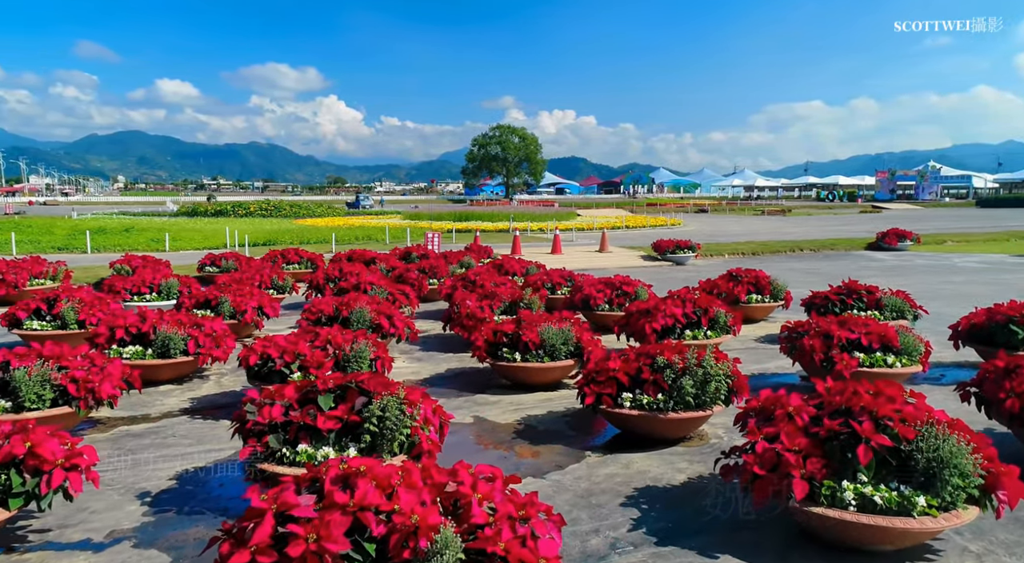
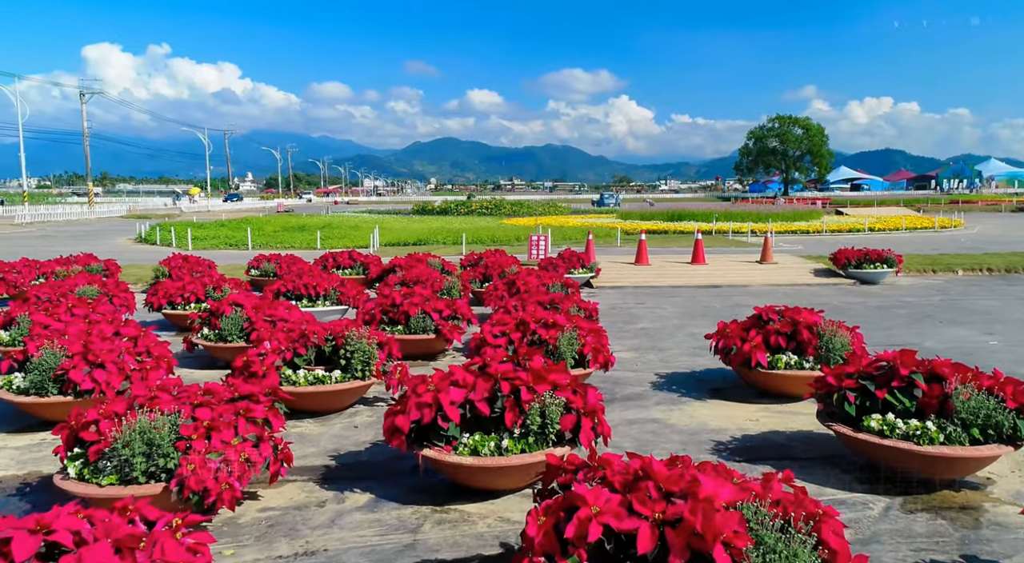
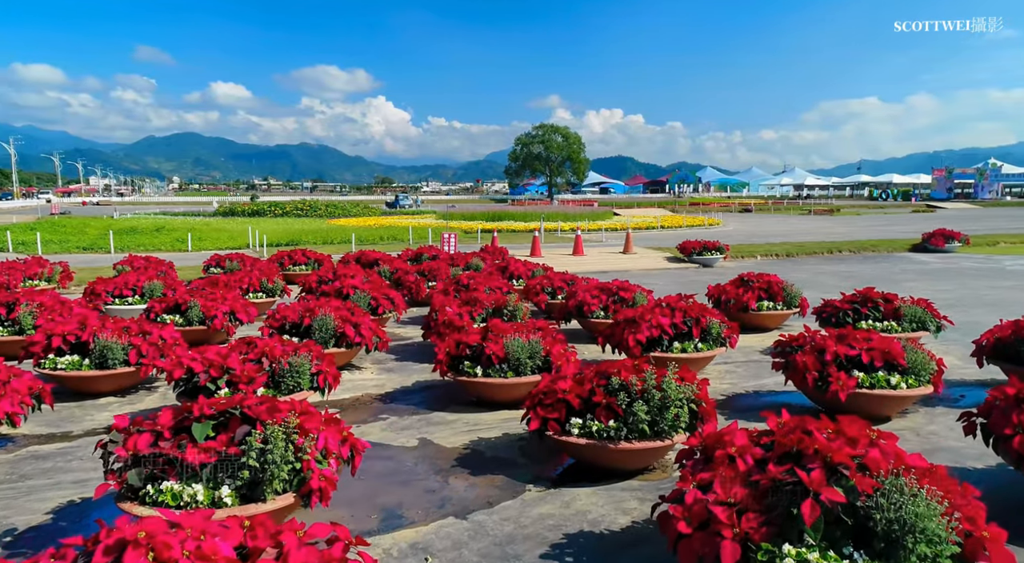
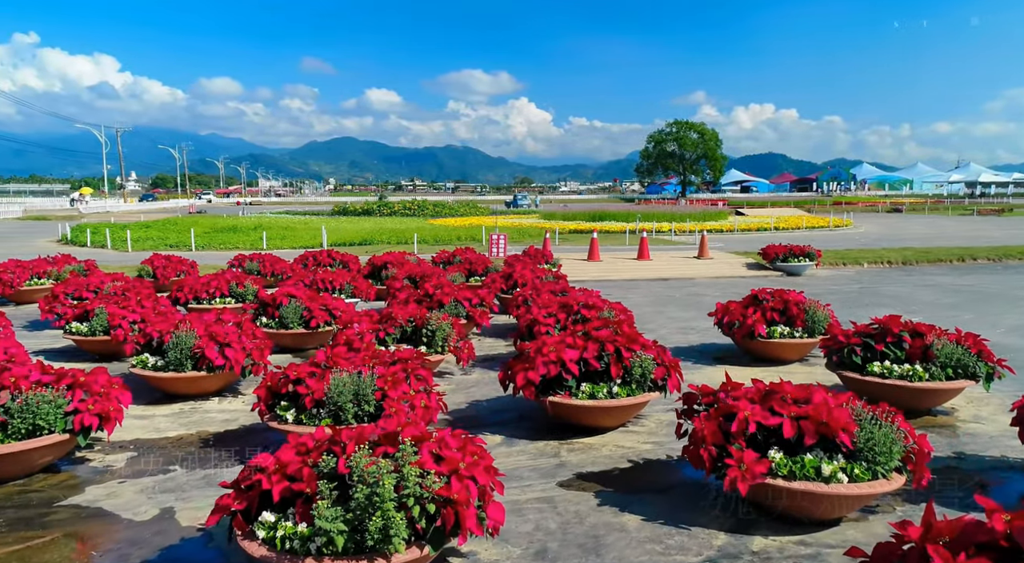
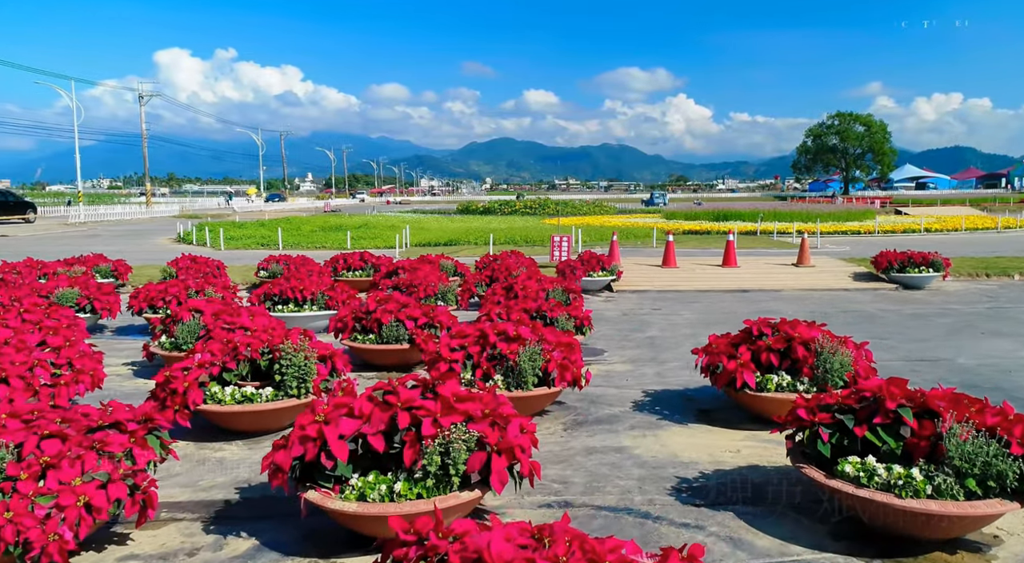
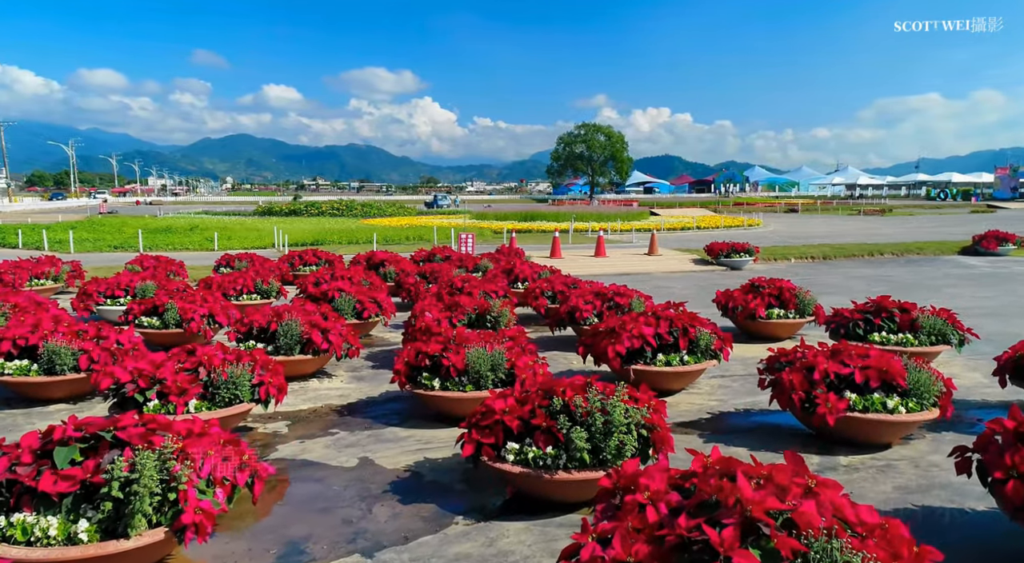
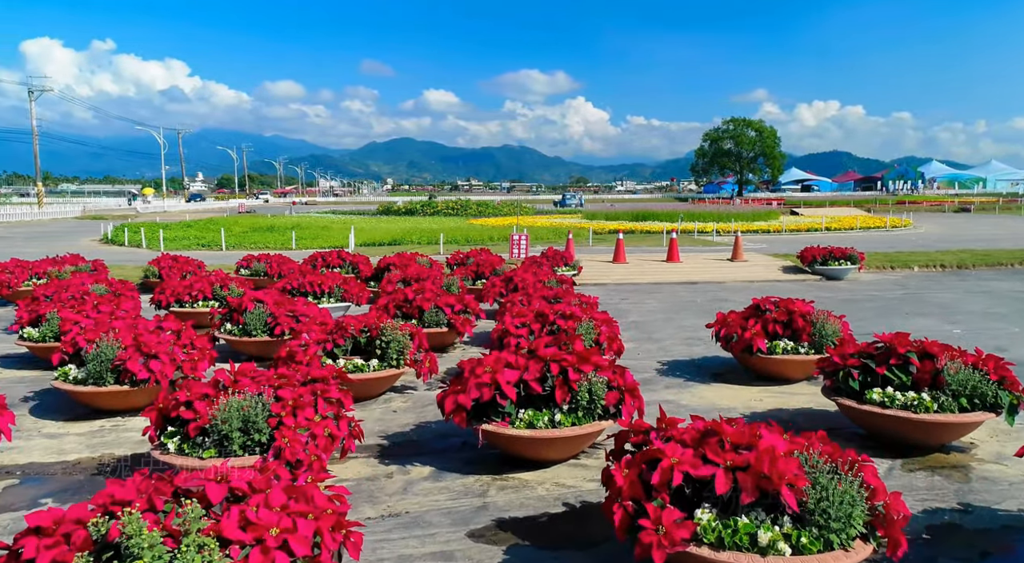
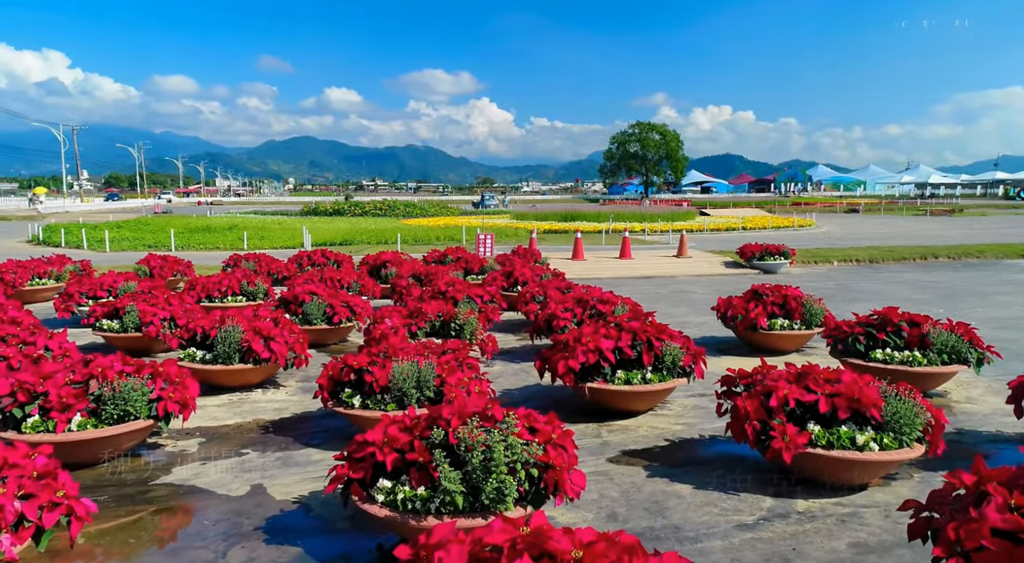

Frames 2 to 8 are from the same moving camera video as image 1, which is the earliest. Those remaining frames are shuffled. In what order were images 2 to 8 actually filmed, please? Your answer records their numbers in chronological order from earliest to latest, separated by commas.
3, 6, 8, 4, 7, 2, 5
